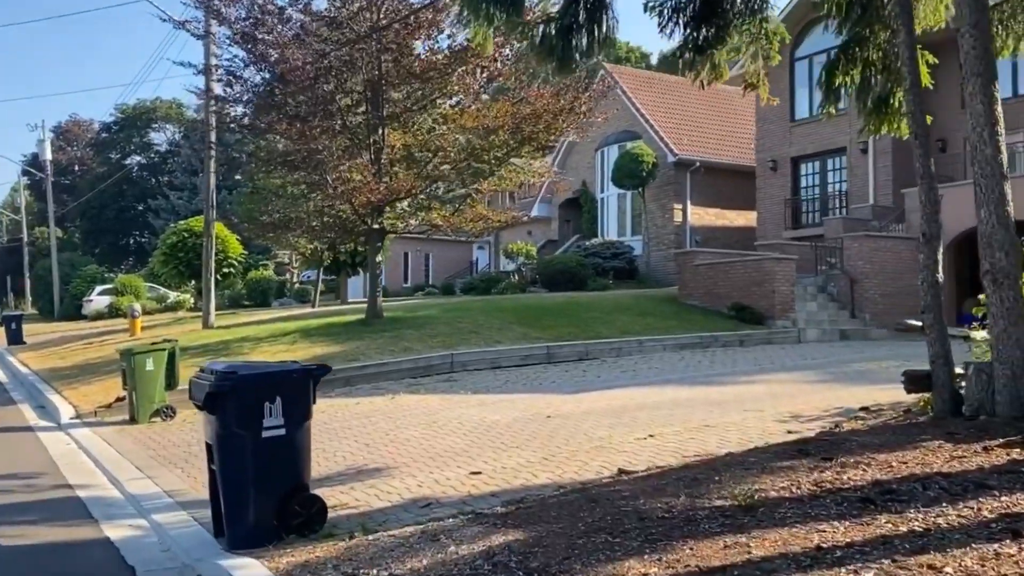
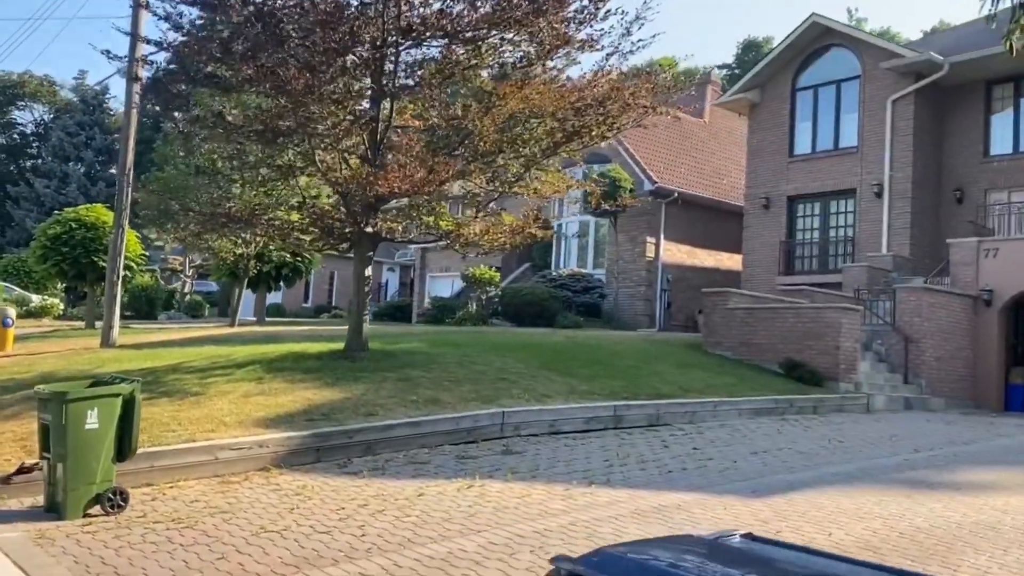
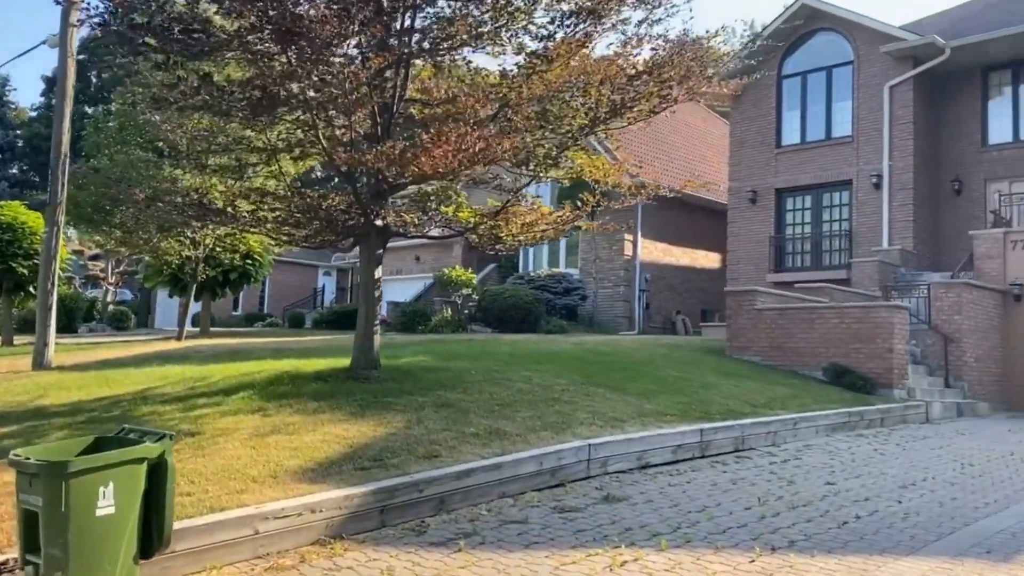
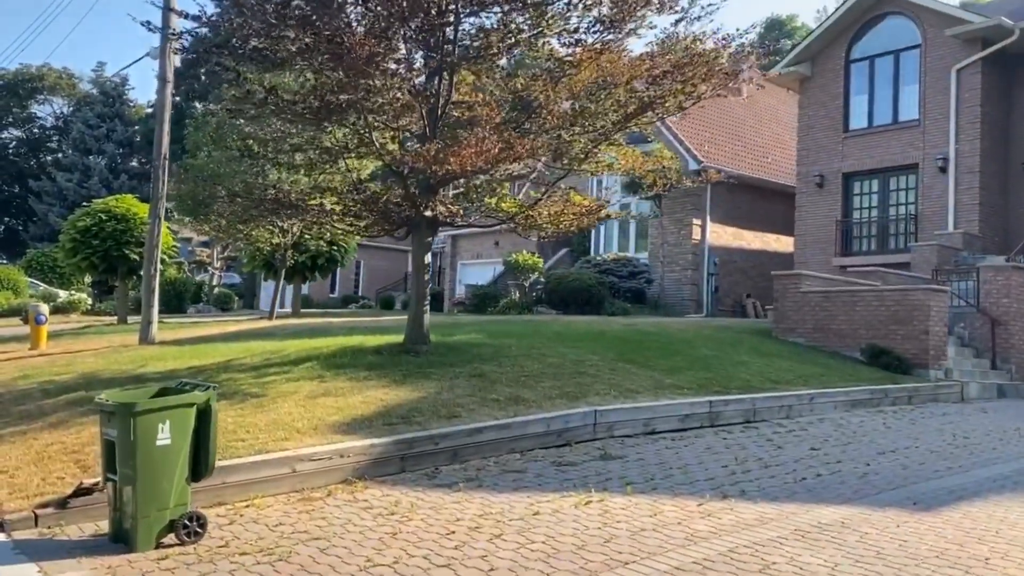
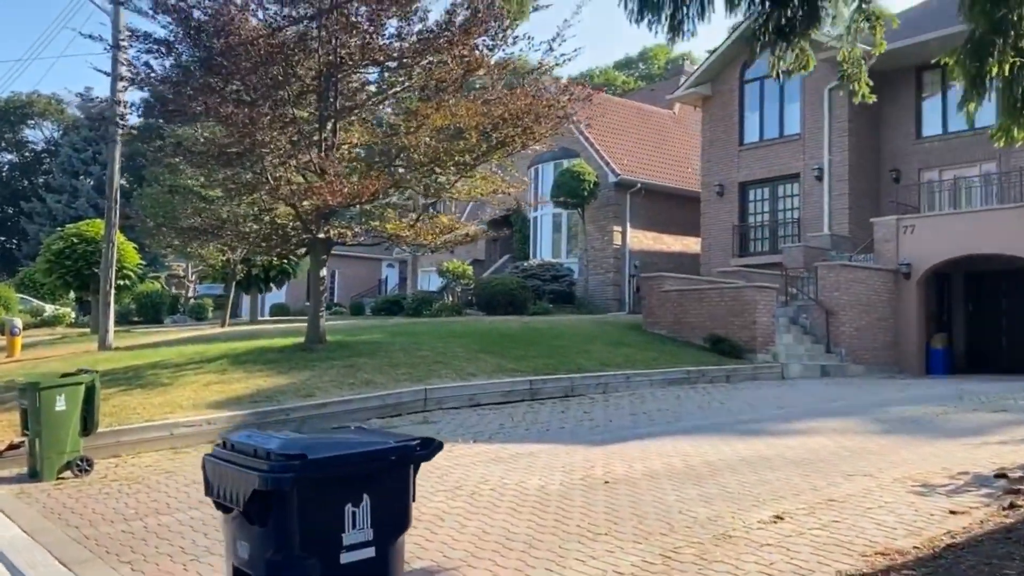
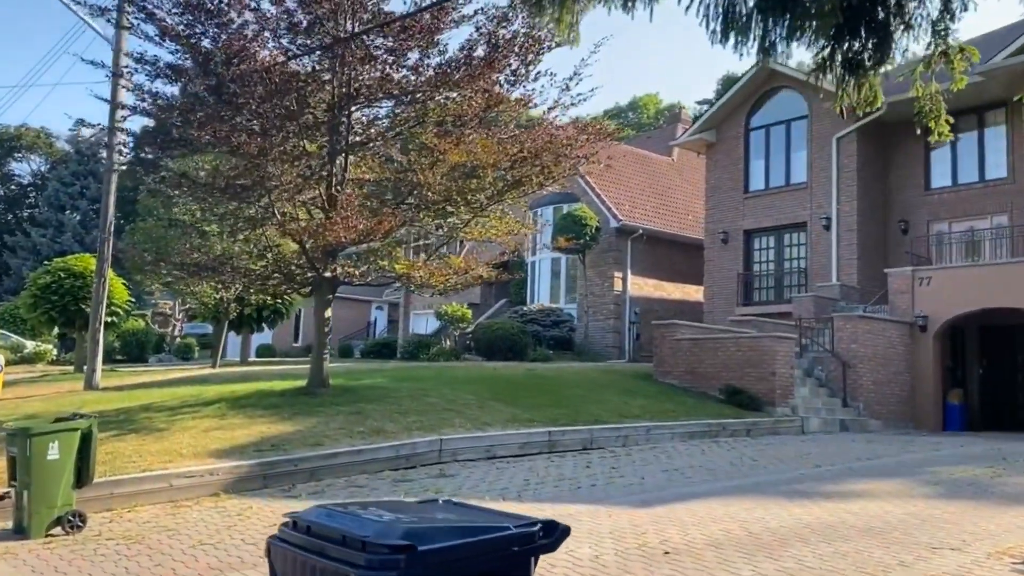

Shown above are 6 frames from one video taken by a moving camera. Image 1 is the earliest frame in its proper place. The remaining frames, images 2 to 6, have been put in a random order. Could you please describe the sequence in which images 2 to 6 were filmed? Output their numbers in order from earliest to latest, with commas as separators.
5, 6, 2, 4, 3
